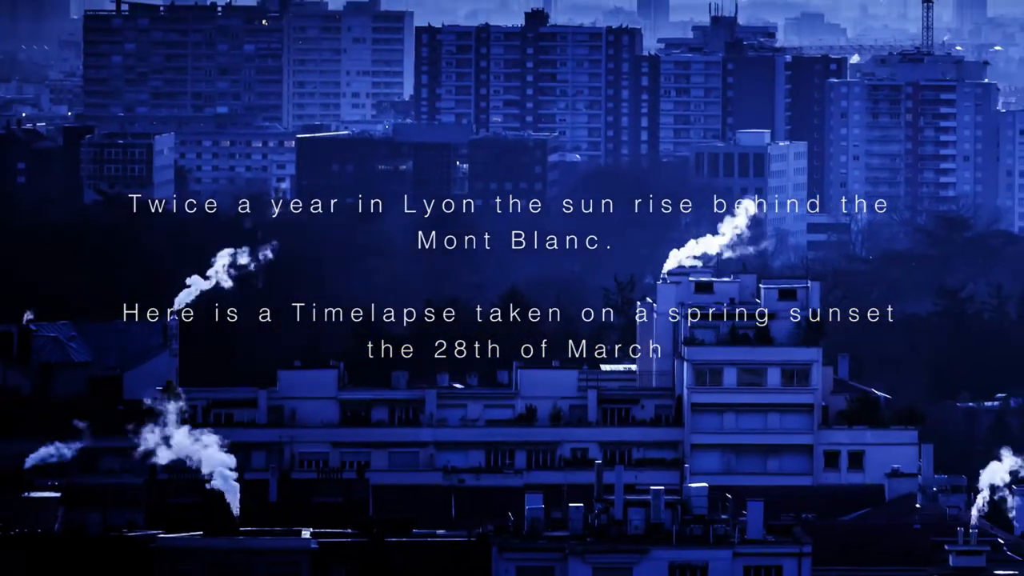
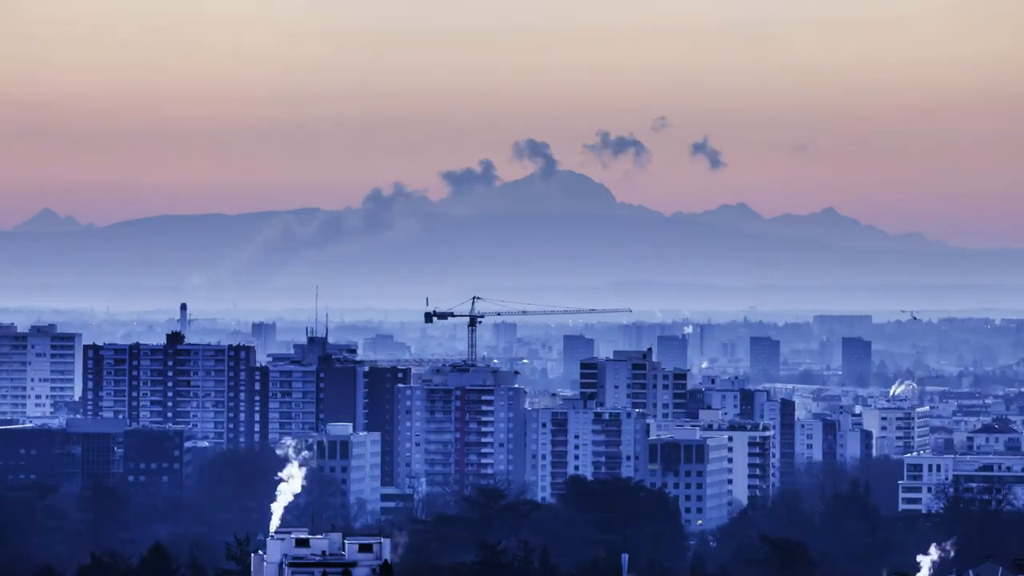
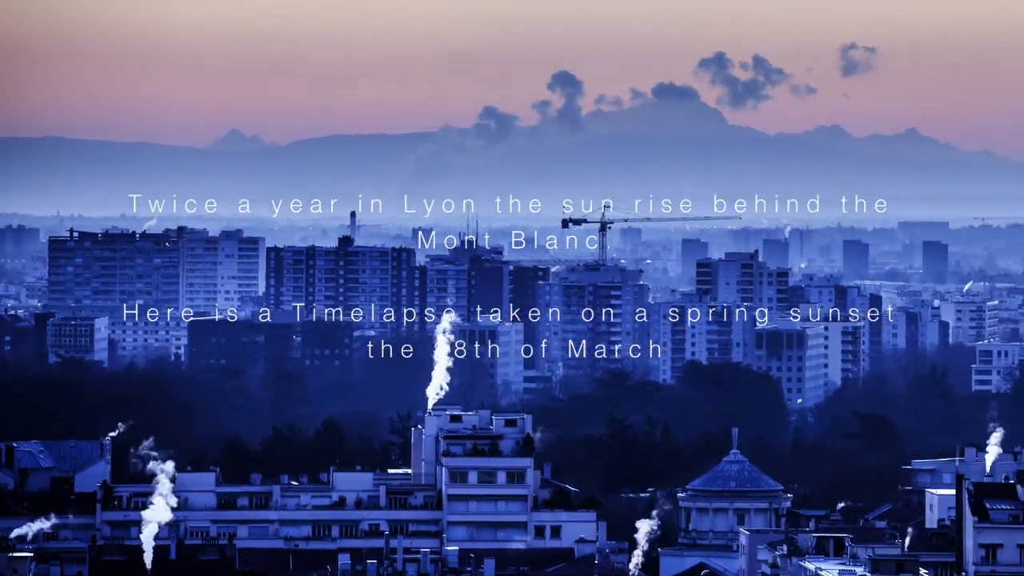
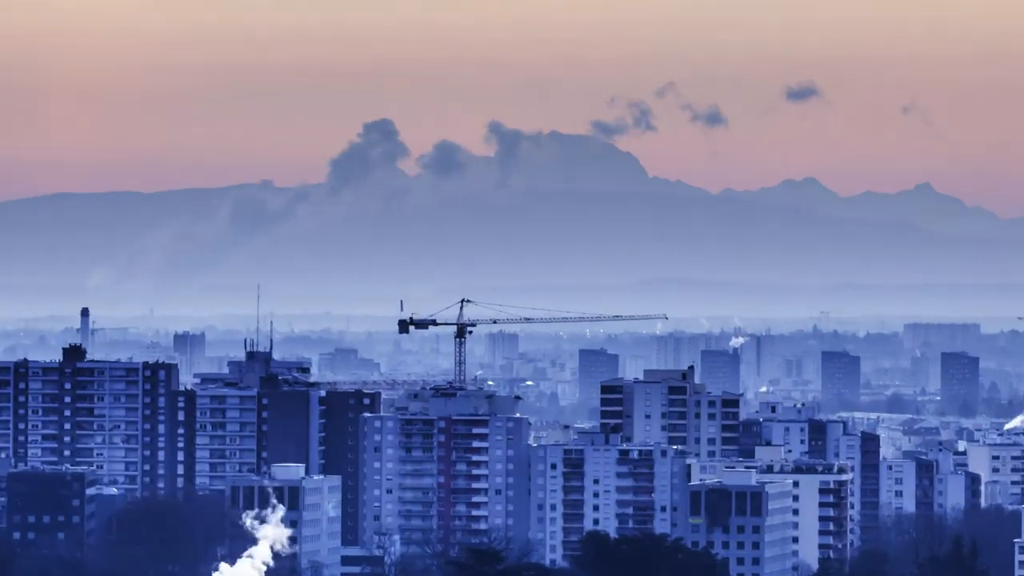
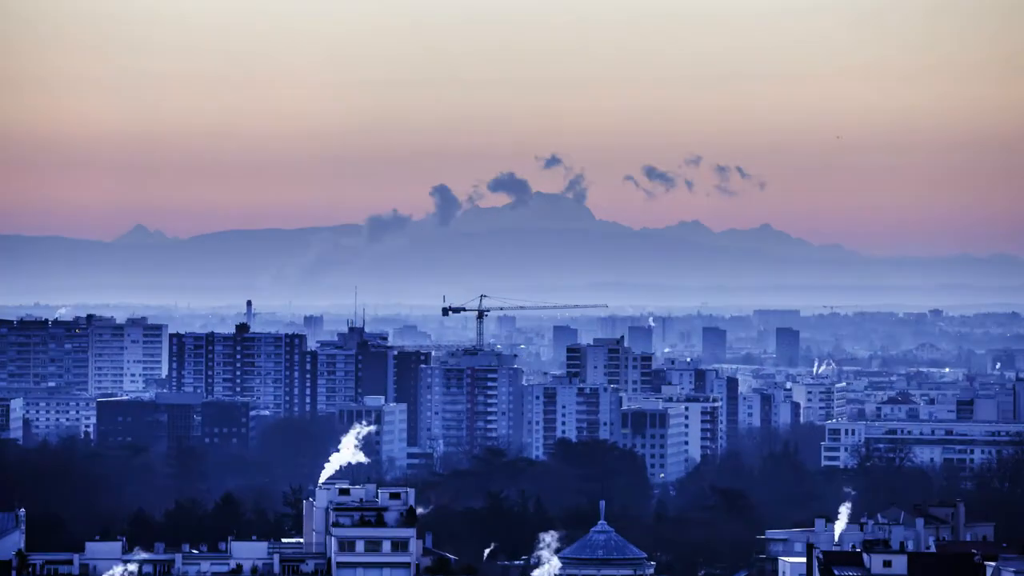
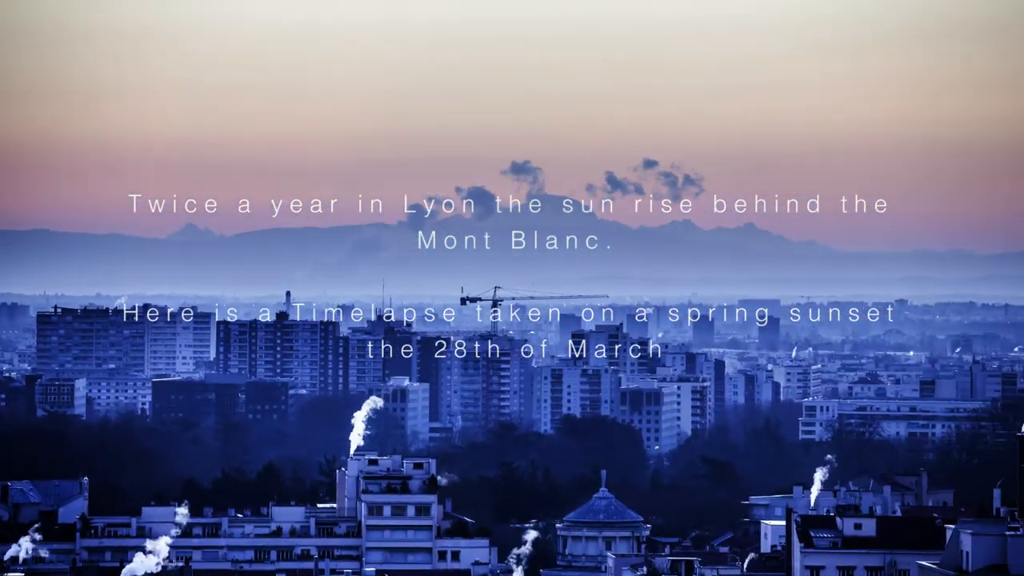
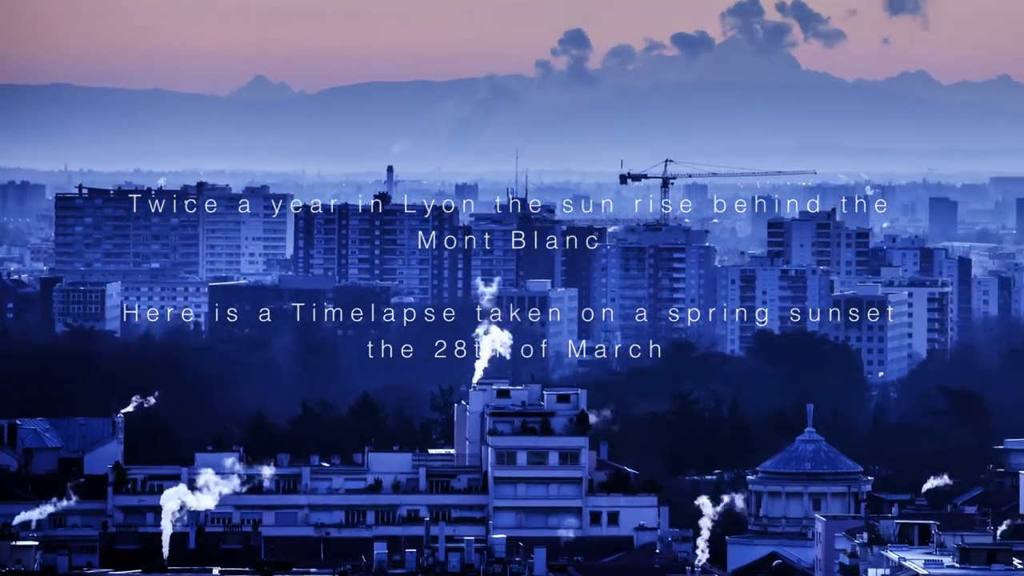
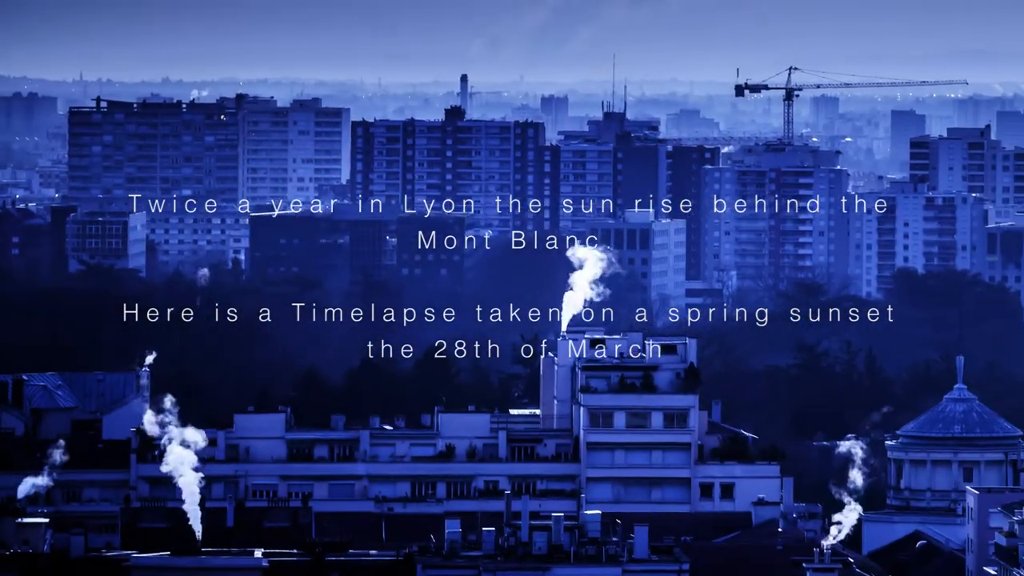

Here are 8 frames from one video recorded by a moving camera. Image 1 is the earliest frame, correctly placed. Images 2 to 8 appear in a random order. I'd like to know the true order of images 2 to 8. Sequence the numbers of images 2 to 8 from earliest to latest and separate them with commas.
8, 7, 3, 6, 5, 2, 4
